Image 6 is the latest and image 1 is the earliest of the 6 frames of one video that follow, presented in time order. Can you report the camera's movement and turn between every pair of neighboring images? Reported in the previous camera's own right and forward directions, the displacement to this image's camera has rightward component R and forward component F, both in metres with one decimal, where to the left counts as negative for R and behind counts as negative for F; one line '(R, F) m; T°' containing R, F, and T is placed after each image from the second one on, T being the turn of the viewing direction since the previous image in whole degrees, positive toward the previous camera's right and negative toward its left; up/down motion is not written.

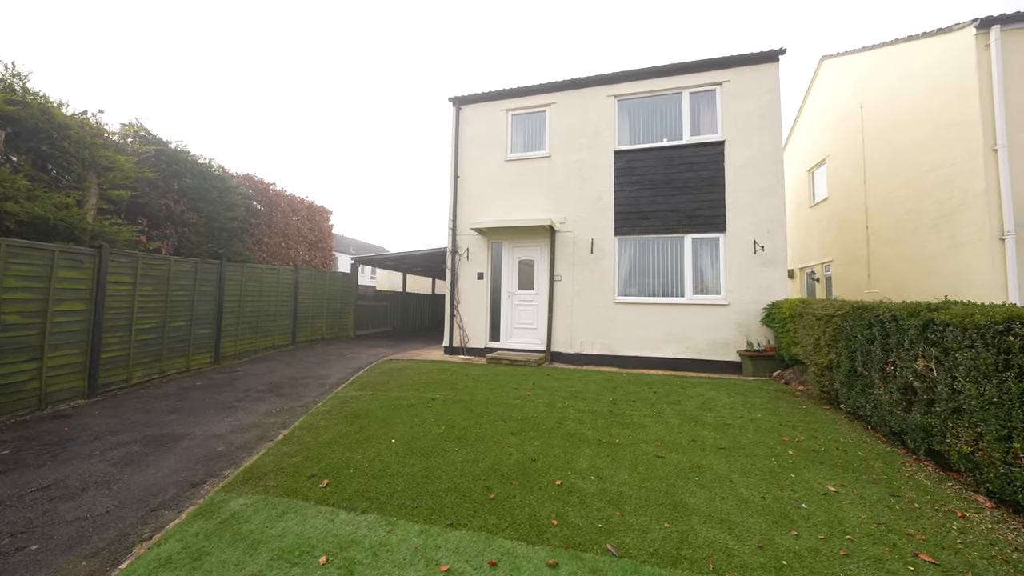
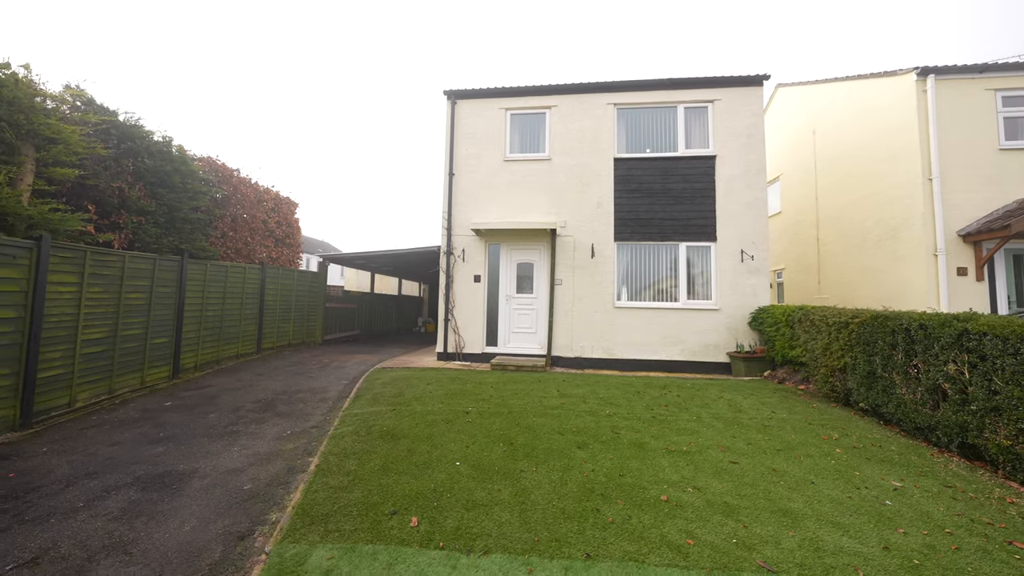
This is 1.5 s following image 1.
(-1.6, +0.3) m; +10°
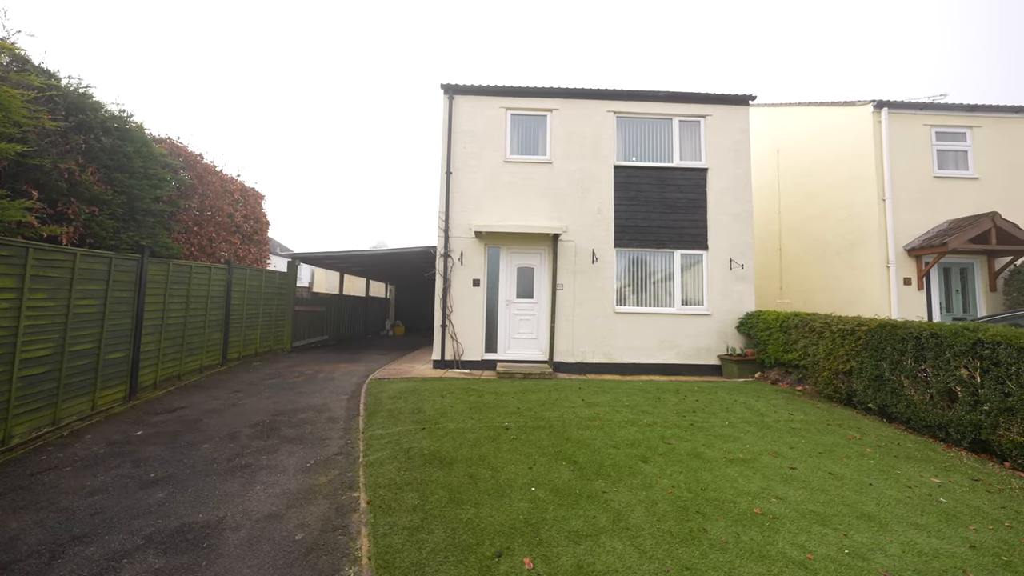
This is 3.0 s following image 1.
(-1.5, +0.4) m; +10°
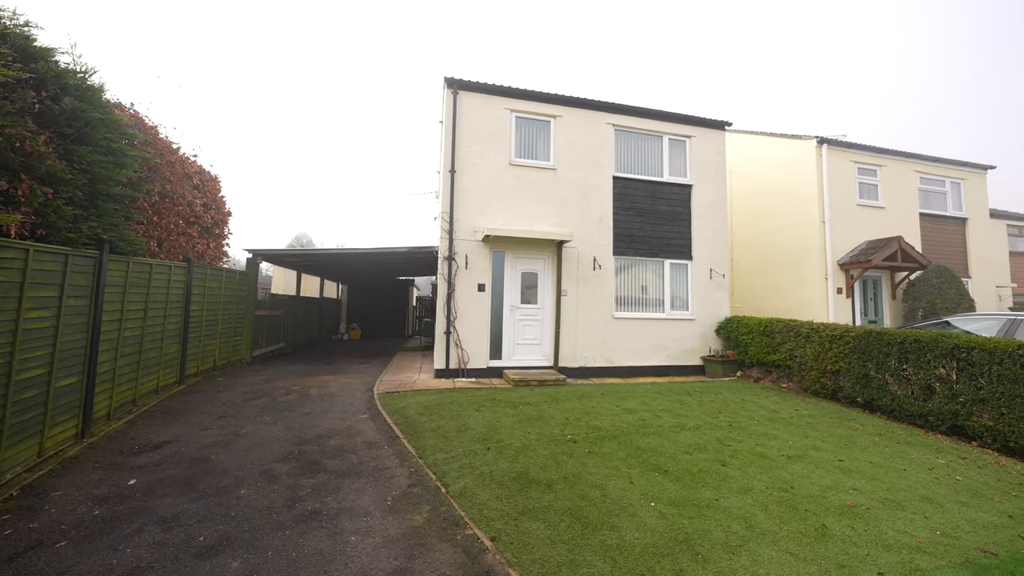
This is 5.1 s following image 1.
(-2.1, +0.5) m; +13°
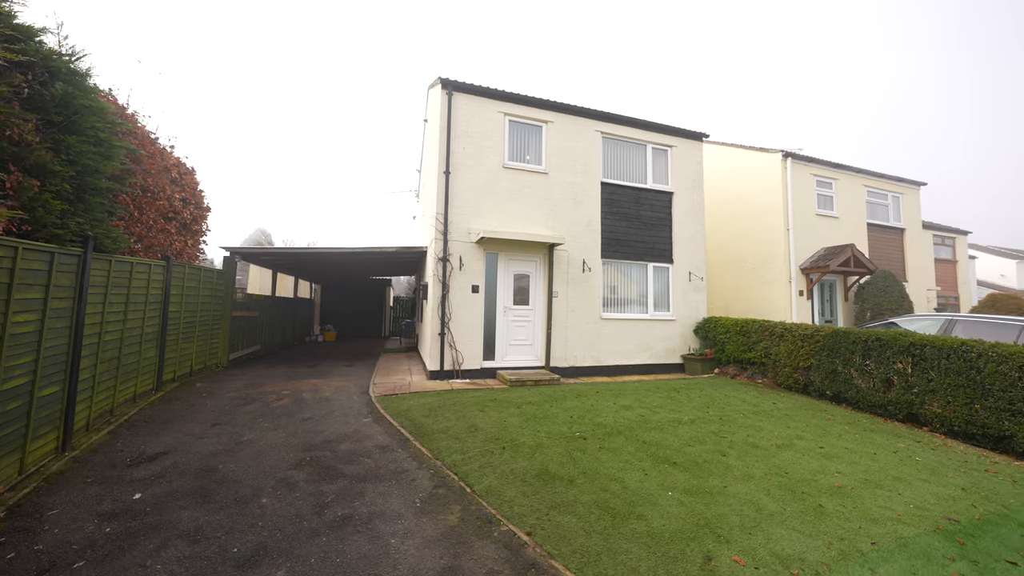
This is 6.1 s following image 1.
(-0.7, -0.1) m; +6°
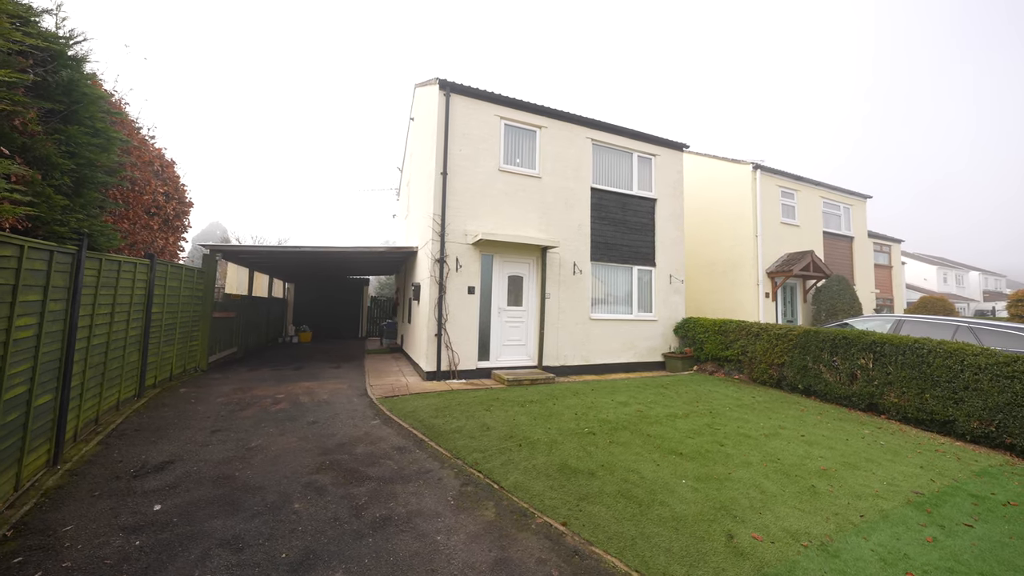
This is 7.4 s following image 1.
(-0.8, -0.1) m; +6°
